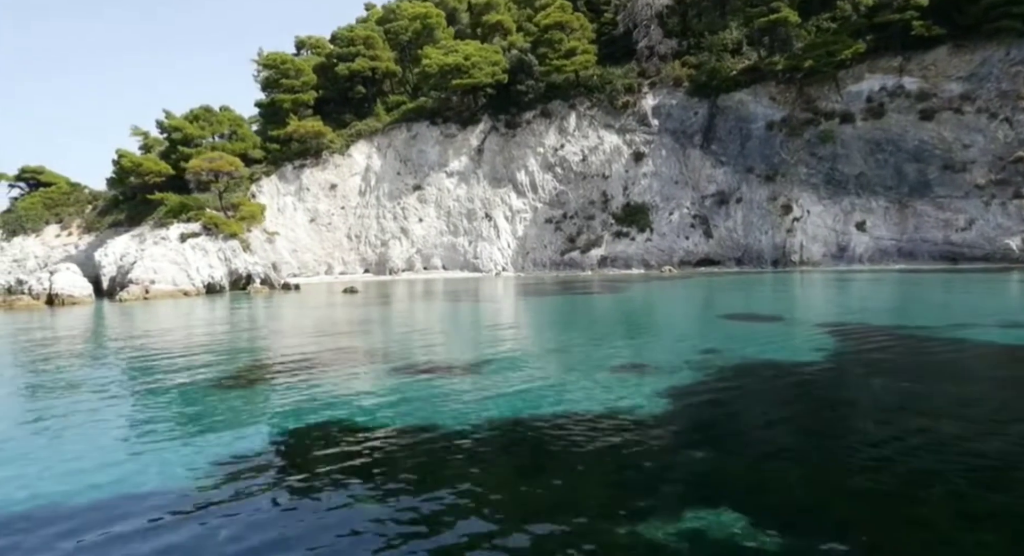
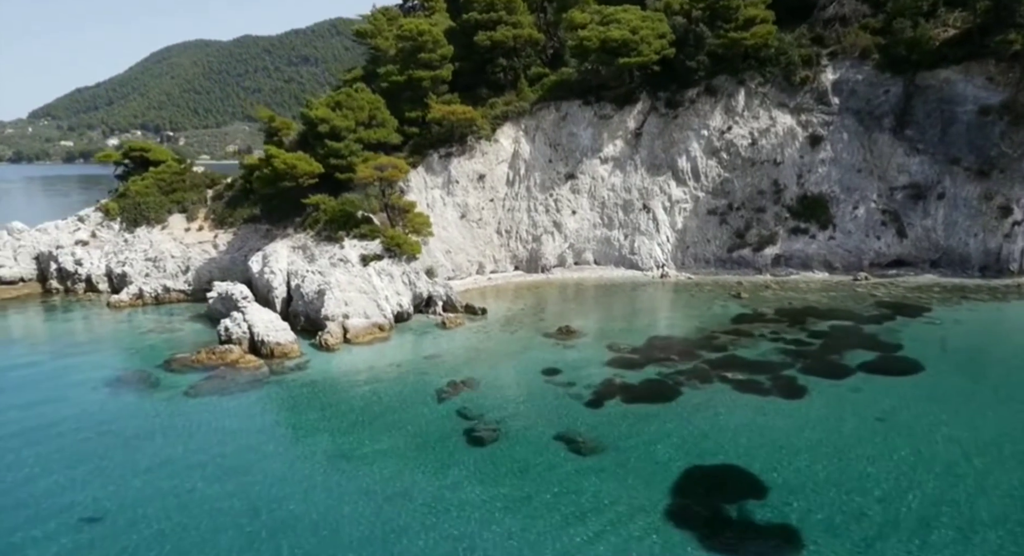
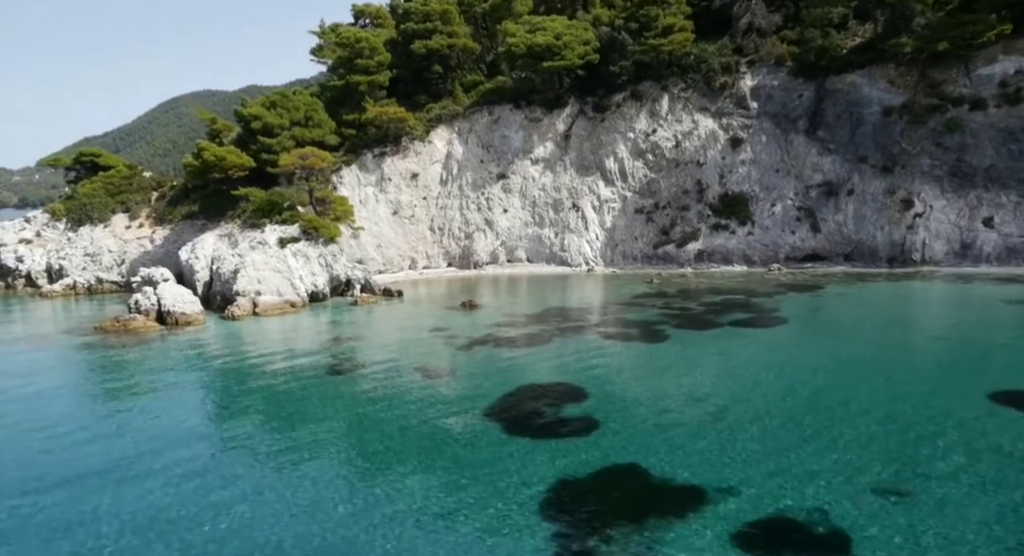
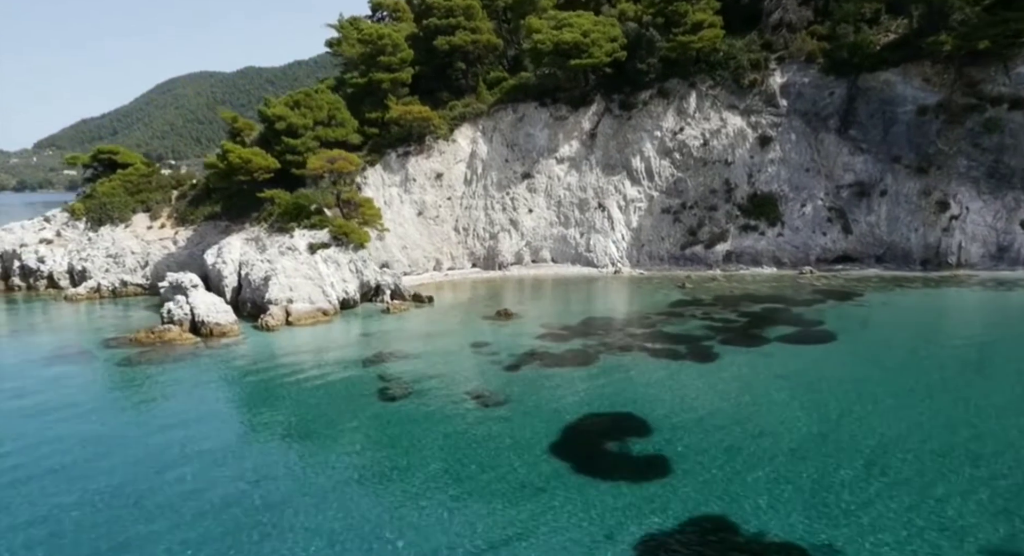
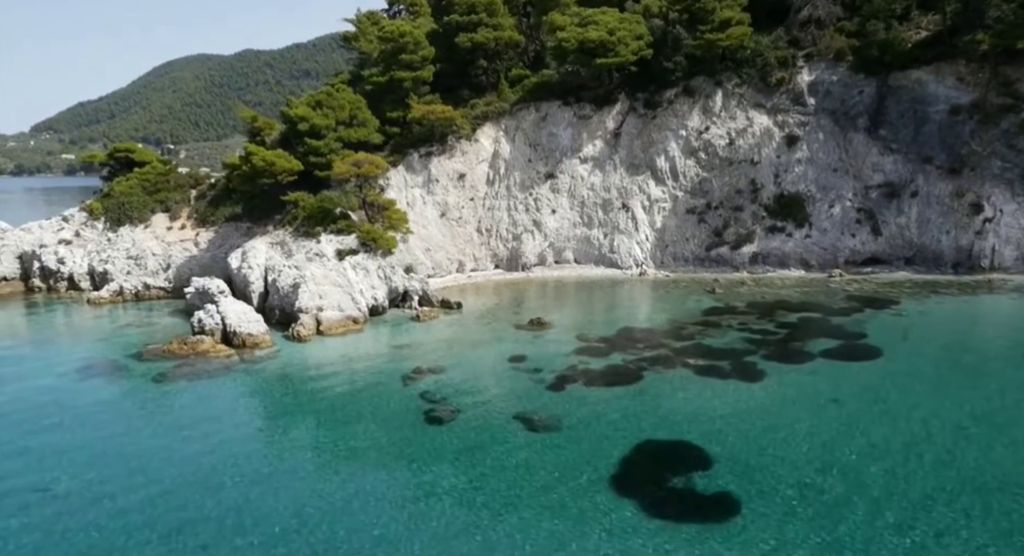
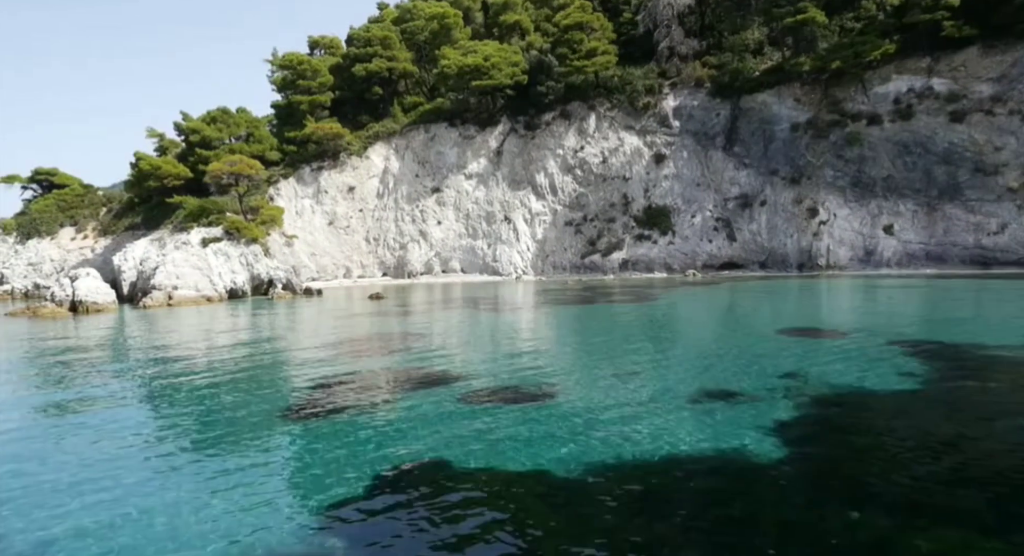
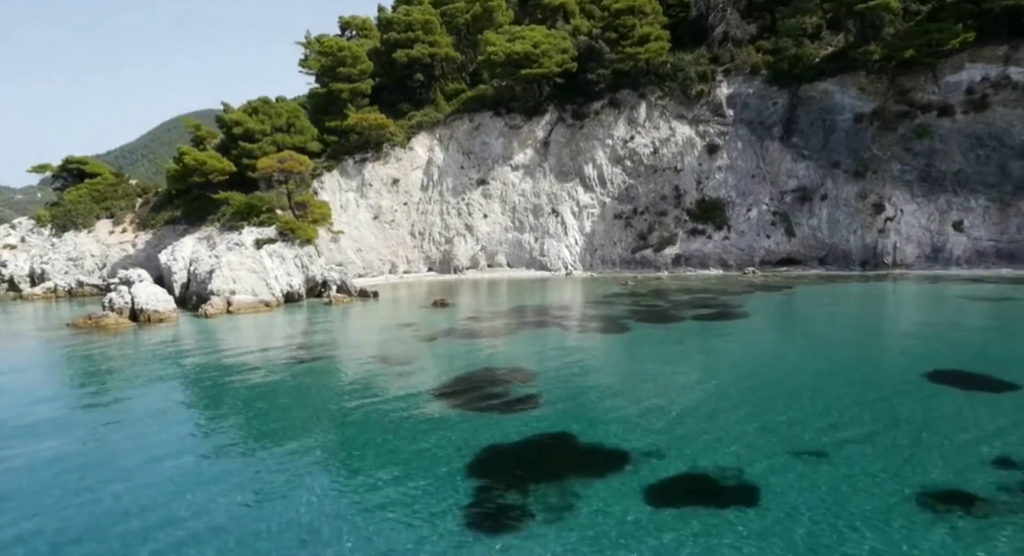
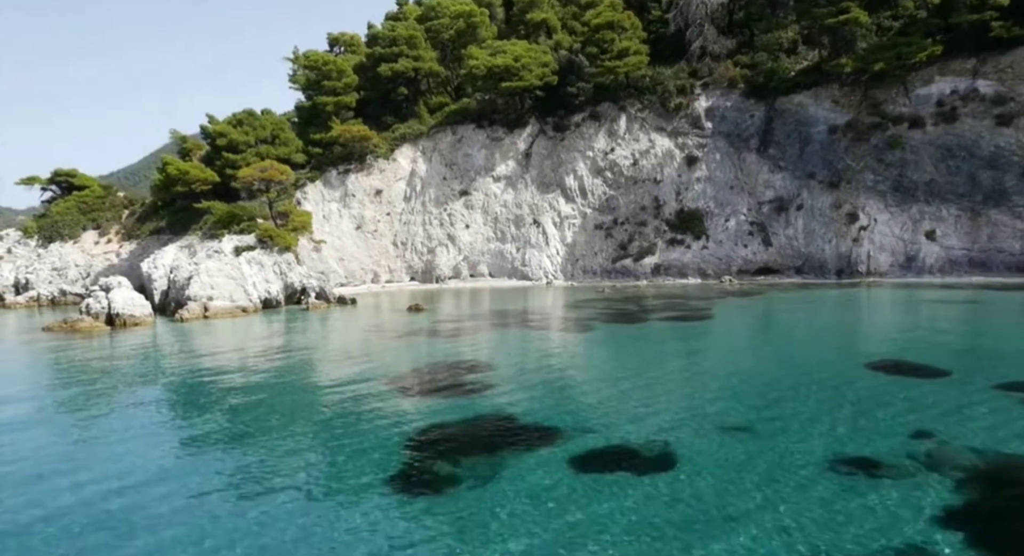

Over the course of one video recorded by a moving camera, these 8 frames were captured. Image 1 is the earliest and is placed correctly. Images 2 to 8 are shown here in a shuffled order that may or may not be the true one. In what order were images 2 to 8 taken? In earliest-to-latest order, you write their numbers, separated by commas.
6, 8, 7, 3, 4, 5, 2
